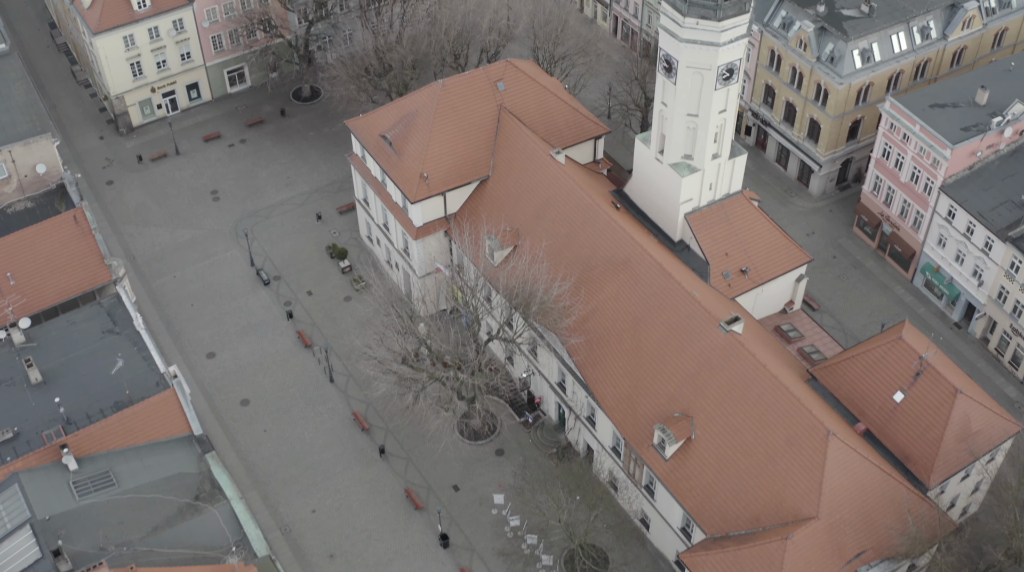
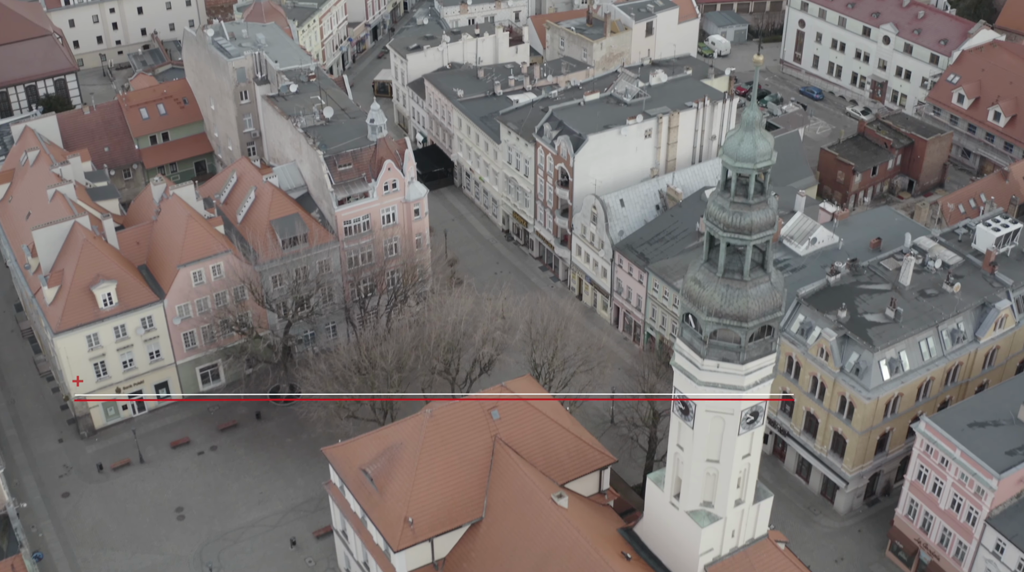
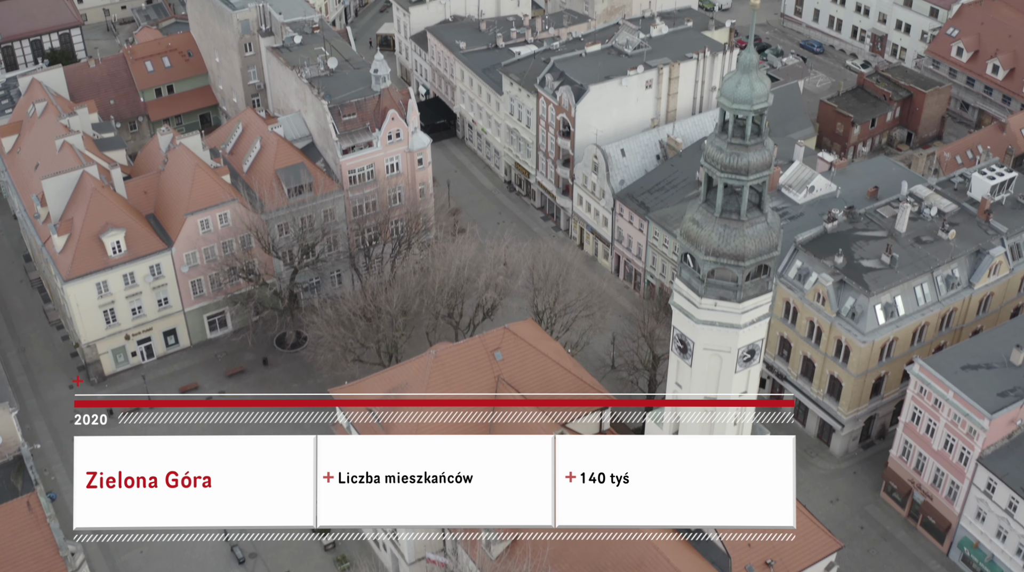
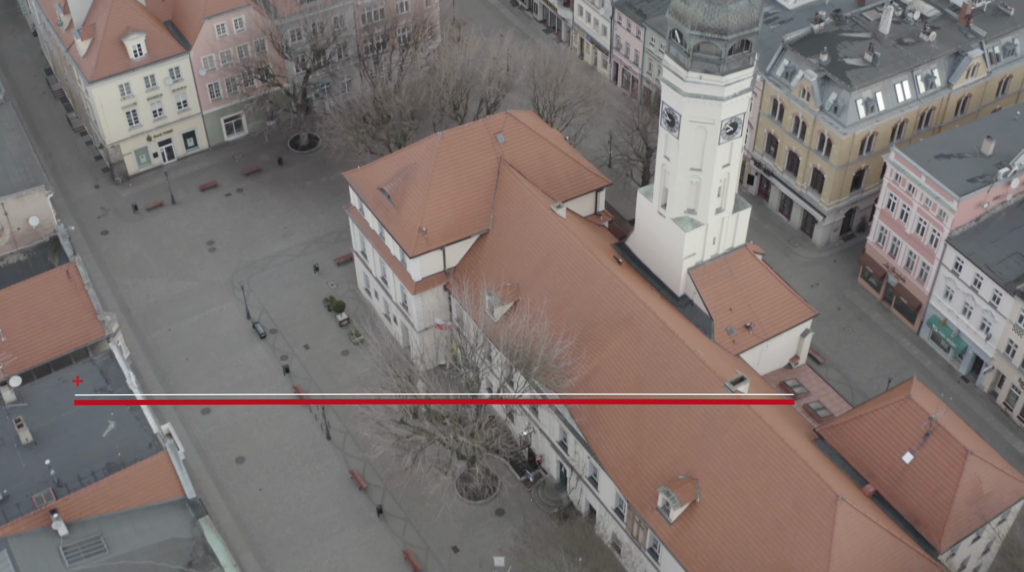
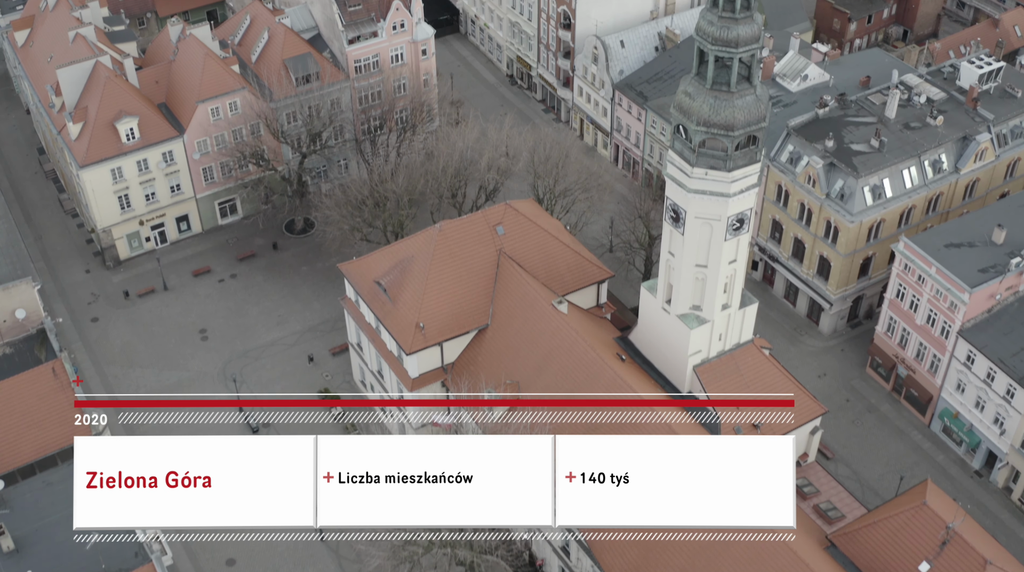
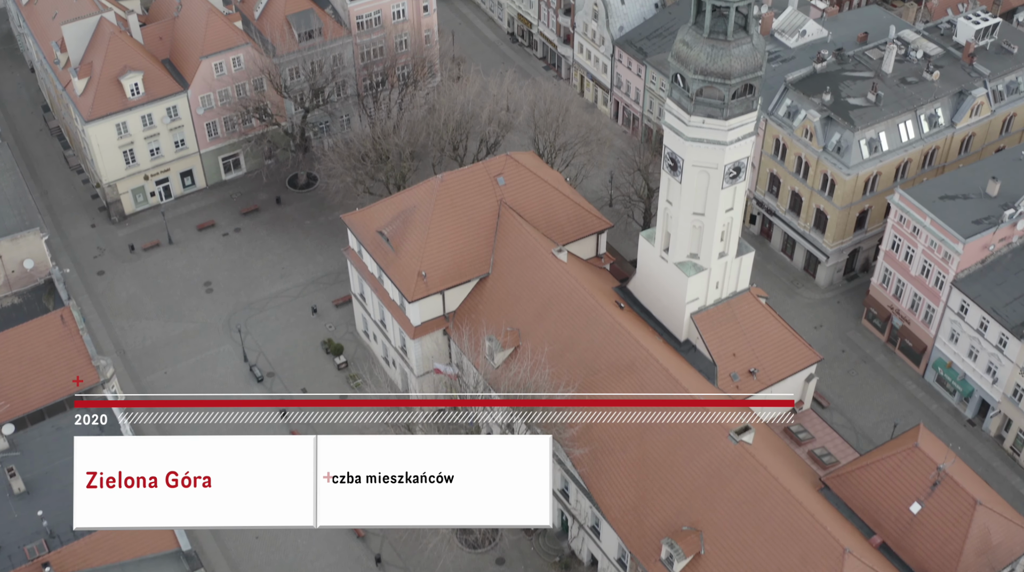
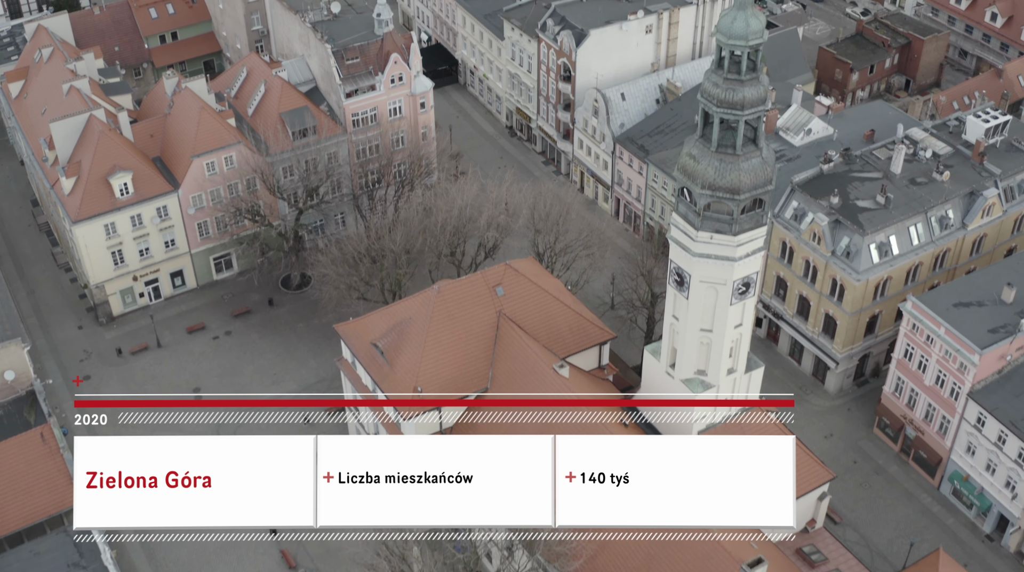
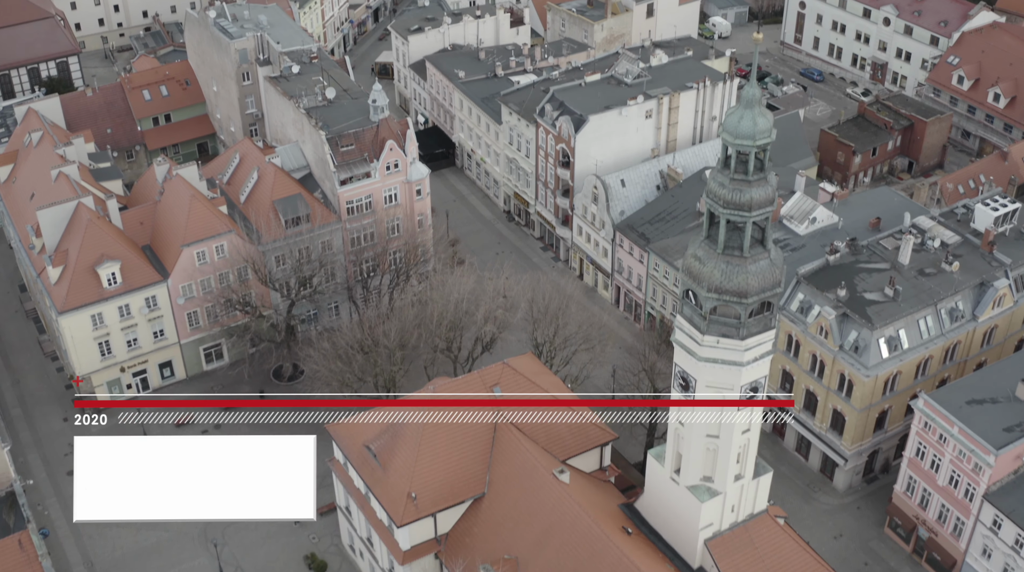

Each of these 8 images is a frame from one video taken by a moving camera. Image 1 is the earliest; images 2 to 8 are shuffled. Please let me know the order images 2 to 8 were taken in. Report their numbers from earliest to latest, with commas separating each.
4, 6, 5, 7, 3, 8, 2
